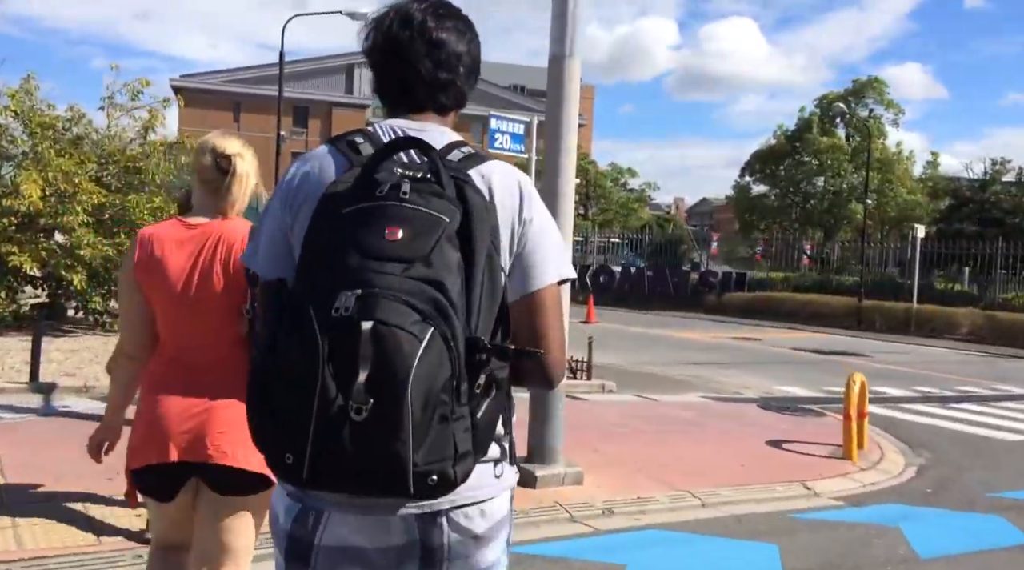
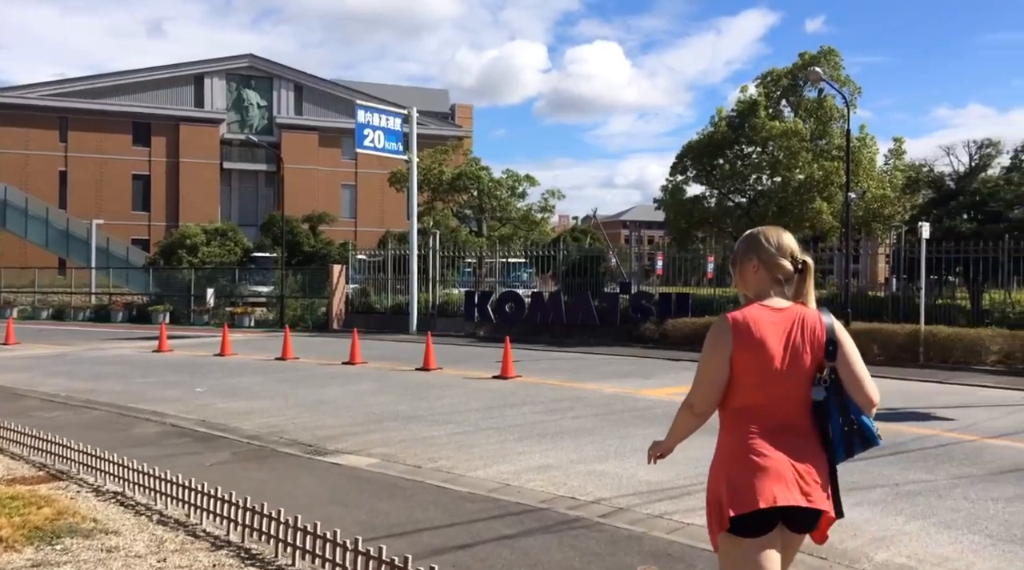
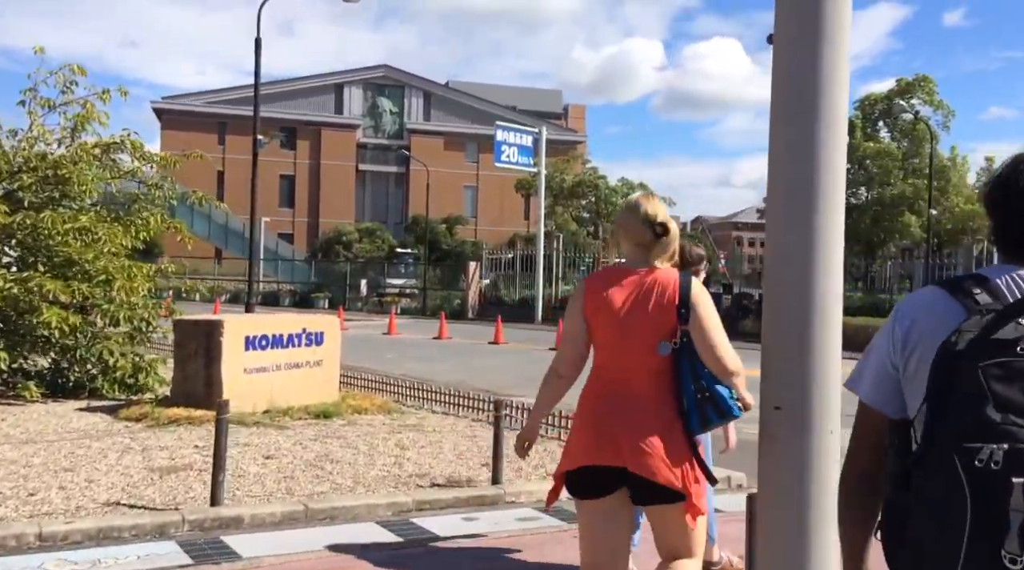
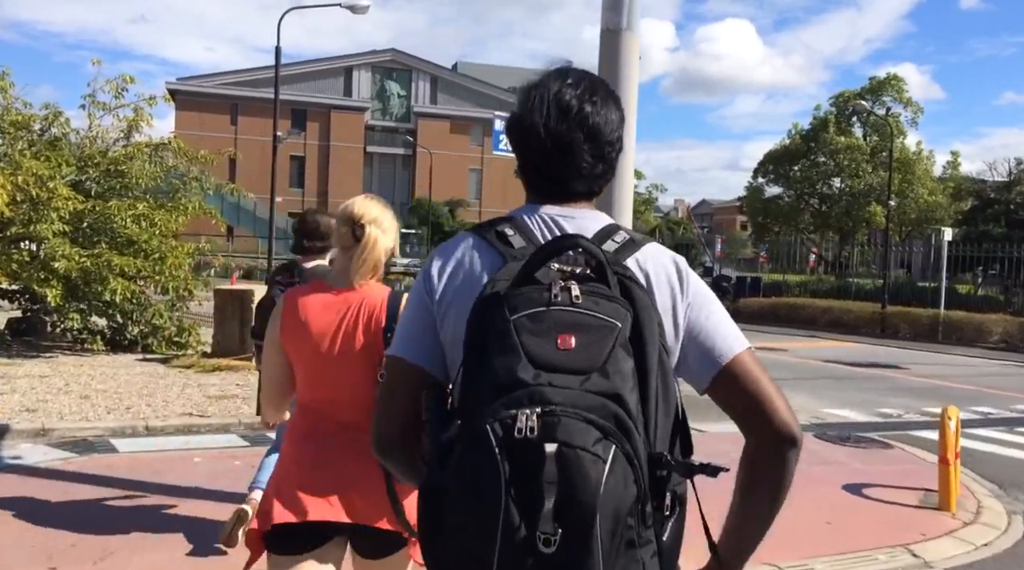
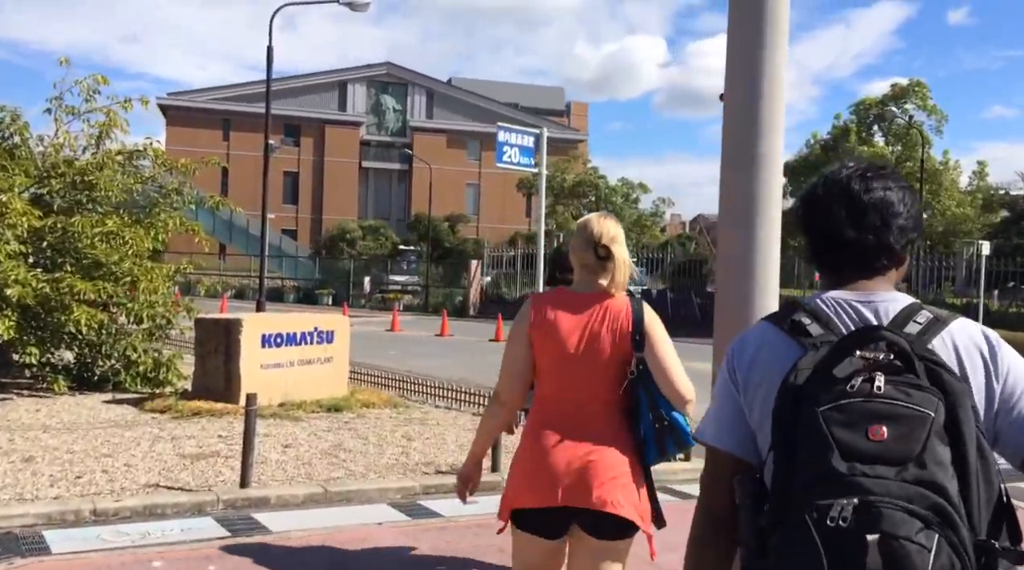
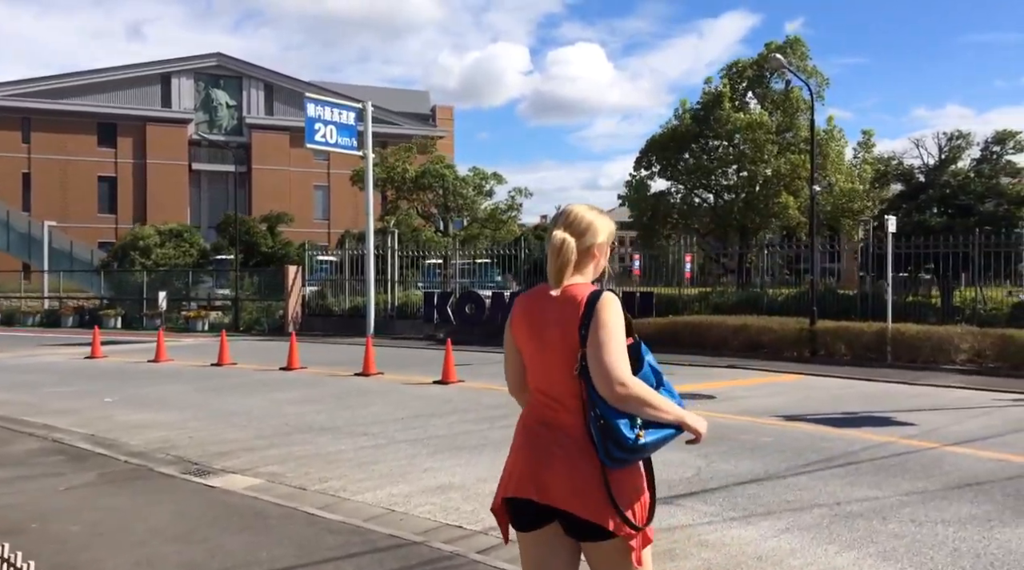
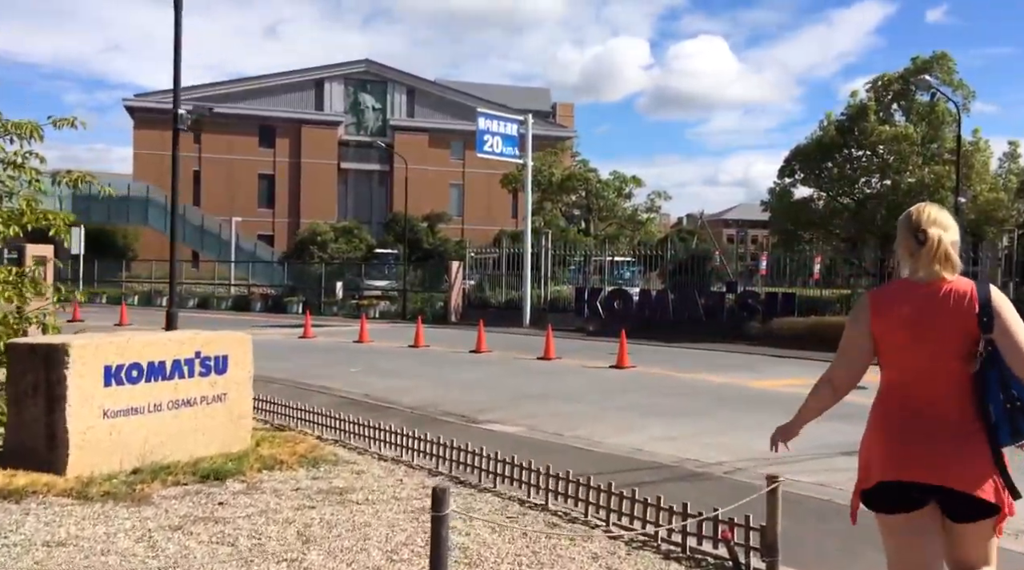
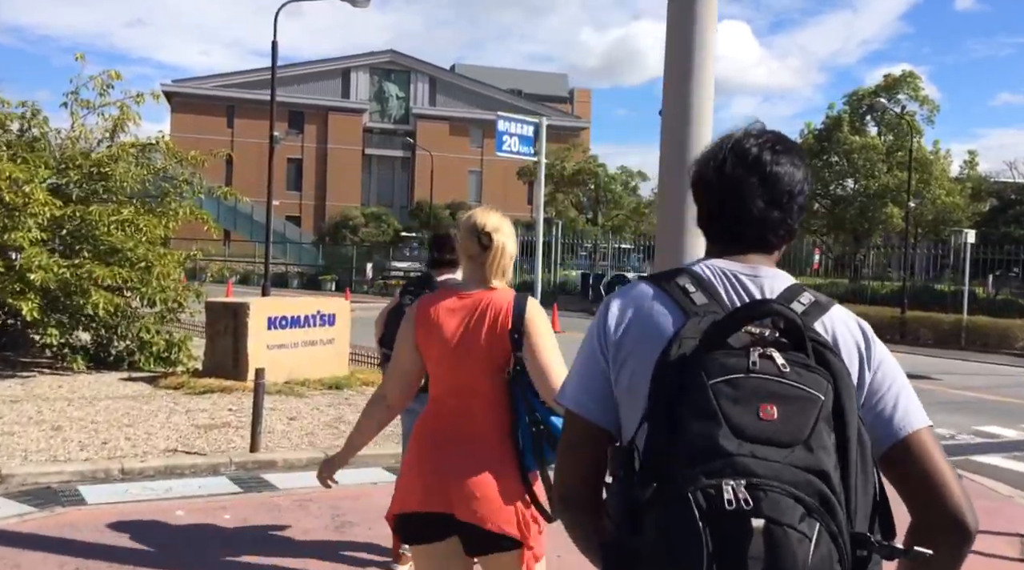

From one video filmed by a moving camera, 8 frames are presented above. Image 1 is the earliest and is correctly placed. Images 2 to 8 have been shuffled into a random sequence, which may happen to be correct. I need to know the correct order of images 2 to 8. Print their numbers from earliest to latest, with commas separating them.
4, 8, 5, 3, 7, 2, 6
